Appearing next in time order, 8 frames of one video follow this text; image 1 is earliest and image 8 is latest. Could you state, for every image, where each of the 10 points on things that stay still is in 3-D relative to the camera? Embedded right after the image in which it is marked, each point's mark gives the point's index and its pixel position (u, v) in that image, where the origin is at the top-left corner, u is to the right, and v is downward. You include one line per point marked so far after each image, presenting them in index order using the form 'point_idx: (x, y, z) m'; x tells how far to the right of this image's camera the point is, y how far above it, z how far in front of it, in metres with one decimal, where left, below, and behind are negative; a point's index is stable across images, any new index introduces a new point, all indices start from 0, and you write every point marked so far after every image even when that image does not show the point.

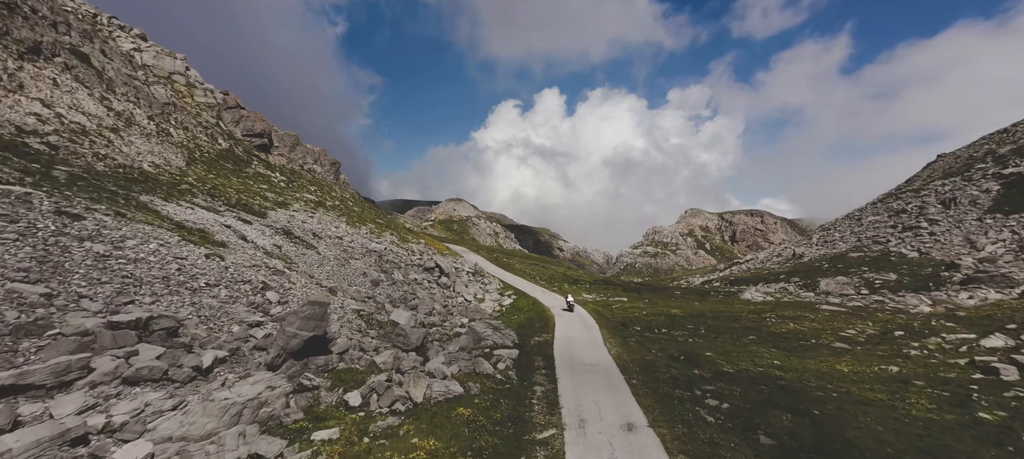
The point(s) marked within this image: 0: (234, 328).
0: (-13.8, -4.8, +17.9) m
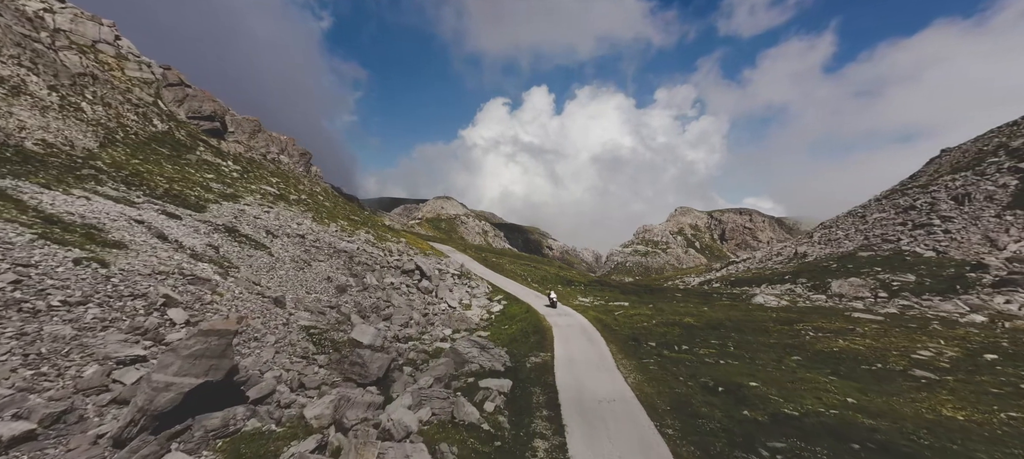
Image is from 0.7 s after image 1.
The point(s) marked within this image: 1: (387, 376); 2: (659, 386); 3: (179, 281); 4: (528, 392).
0: (-14.0, -4.7, +11.9) m
1: (-6.5, -7.7, +18.9) m
2: (+7.9, -8.4, +19.6) m
3: (-17.7, -2.7, +19.1) m
4: (+0.9, -8.8, +19.6) m
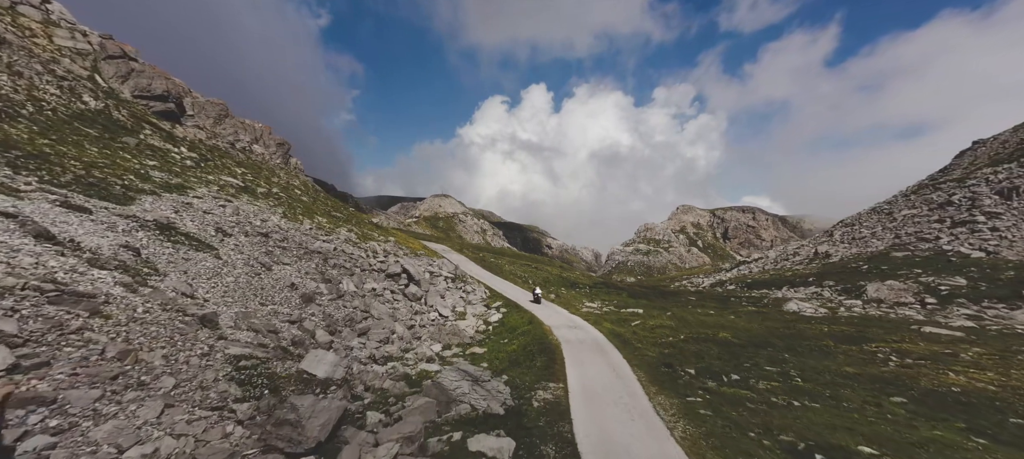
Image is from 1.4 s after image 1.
0: (-13.9, -4.5, +6.0) m
1: (-6.4, -7.5, +13.0) m
2: (+8.1, -8.3, +13.7) m
3: (-17.6, -2.6, +13.2) m
4: (+1.0, -8.6, +13.8) m
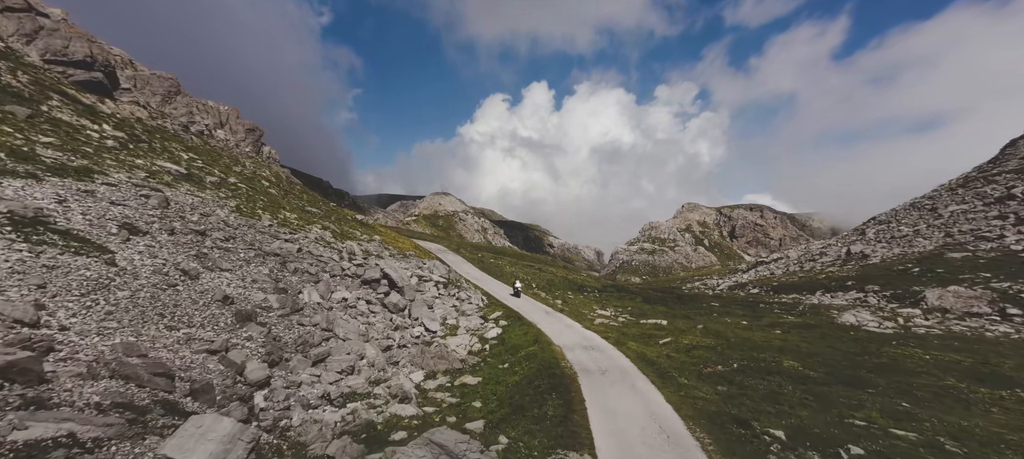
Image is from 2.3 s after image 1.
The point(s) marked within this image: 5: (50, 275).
0: (-13.9, -4.4, -1.0) m
1: (-6.3, -7.3, +6.0) m
2: (+8.1, -8.1, +6.6) m
3: (-17.6, -2.4, +6.1) m
4: (+1.1, -8.4, +6.7) m
5: (-20.9, -2.0, +16.5) m
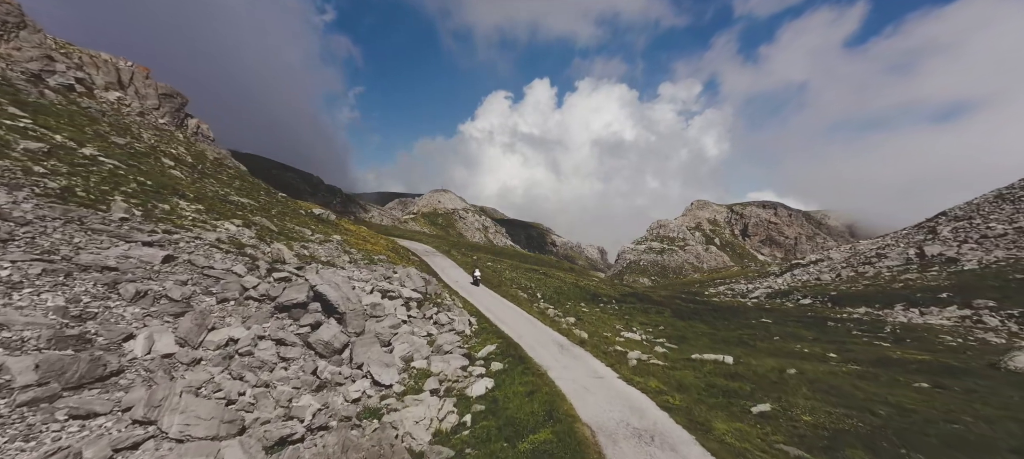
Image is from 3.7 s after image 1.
0: (-14.2, -4.3, -13.9) m
1: (-6.6, -7.2, -6.9) m
2: (+7.9, -8.0, -6.3) m
3: (-17.8, -2.3, -6.7) m
4: (+0.8, -8.3, -6.2) m
5: (-21.1, -1.9, +3.7) m
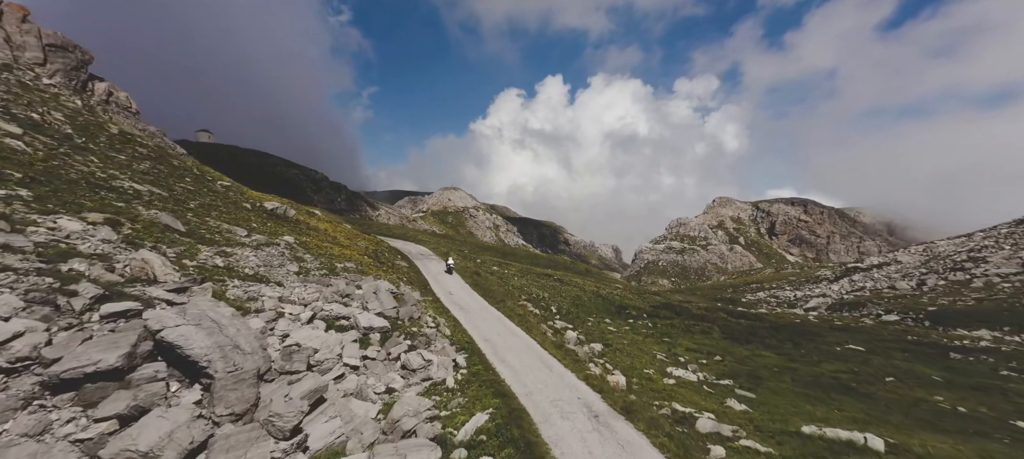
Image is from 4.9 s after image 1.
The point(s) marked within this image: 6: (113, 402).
0: (-15.3, -4.4, -24.9) m
1: (-7.5, -7.3, -18.1) m
2: (+7.0, -8.1, -18.0) m
3: (-18.7, -2.4, -17.6) m
4: (-0.1, -8.4, -17.7) m
5: (-21.7, -2.0, -7.2) m
6: (-12.7, -4.9, +11.8) m
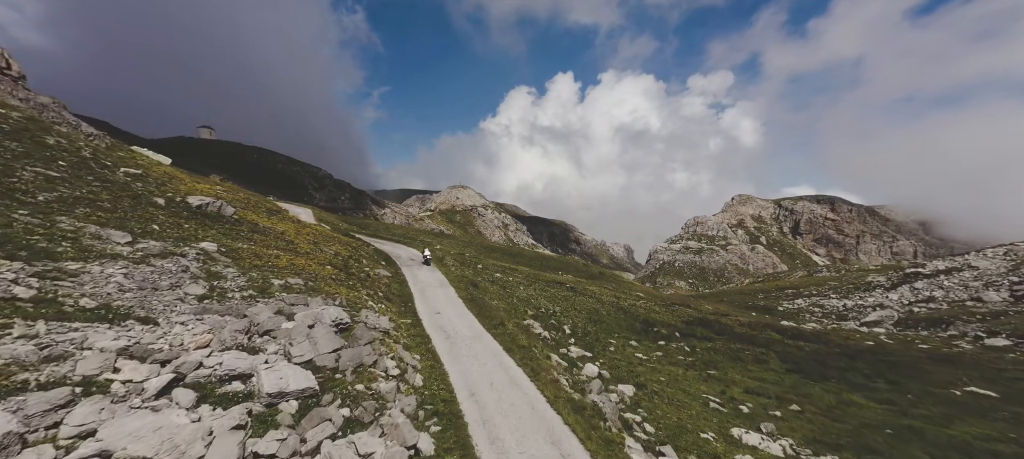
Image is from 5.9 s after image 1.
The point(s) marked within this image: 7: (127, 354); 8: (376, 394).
0: (-16.7, -4.9, -34.3) m
1: (-8.8, -7.7, -27.7) m
2: (+5.7, -8.5, -27.9) m
3: (-20.0, -2.8, -26.9) m
4: (-1.4, -8.8, -27.4) m
5: (-22.7, -2.4, -16.4) m
6: (-13.2, -5.2, +2.3) m
7: (-14.9, -4.3, +14.9) m
8: (-6.5, -7.1, +18.5) m
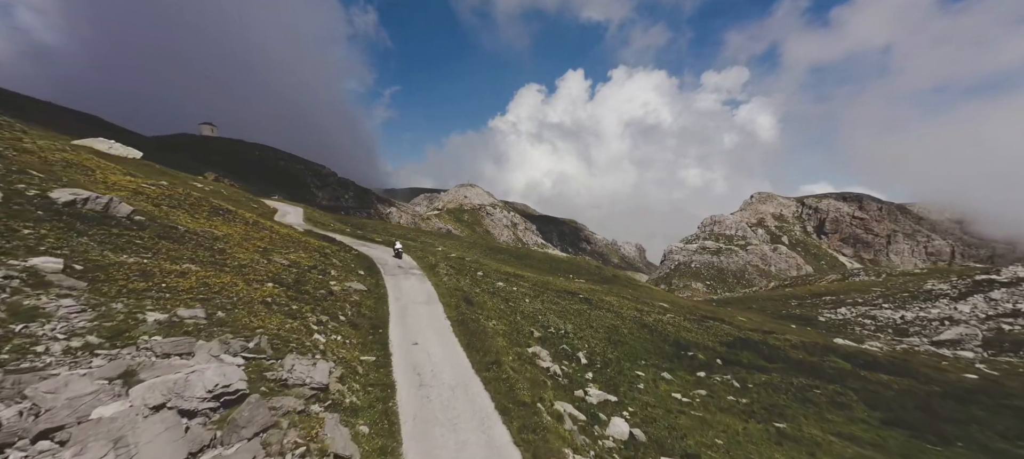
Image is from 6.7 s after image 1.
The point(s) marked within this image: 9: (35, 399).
0: (-18.4, -5.5, -43.0) m
1: (-10.3, -8.3, -36.6) m
2: (+4.1, -9.0, -37.1) m
3: (-21.5, -3.4, -35.5) m
4: (-2.9, -9.4, -36.4) m
5: (-24.0, -2.9, -25.0) m
6: (-14.0, -5.7, -6.4) m
7: (-15.4, -4.8, +6.2) m
8: (-7.0, -7.5, +9.6) m
9: (-14.3, -5.0, +11.8) m
